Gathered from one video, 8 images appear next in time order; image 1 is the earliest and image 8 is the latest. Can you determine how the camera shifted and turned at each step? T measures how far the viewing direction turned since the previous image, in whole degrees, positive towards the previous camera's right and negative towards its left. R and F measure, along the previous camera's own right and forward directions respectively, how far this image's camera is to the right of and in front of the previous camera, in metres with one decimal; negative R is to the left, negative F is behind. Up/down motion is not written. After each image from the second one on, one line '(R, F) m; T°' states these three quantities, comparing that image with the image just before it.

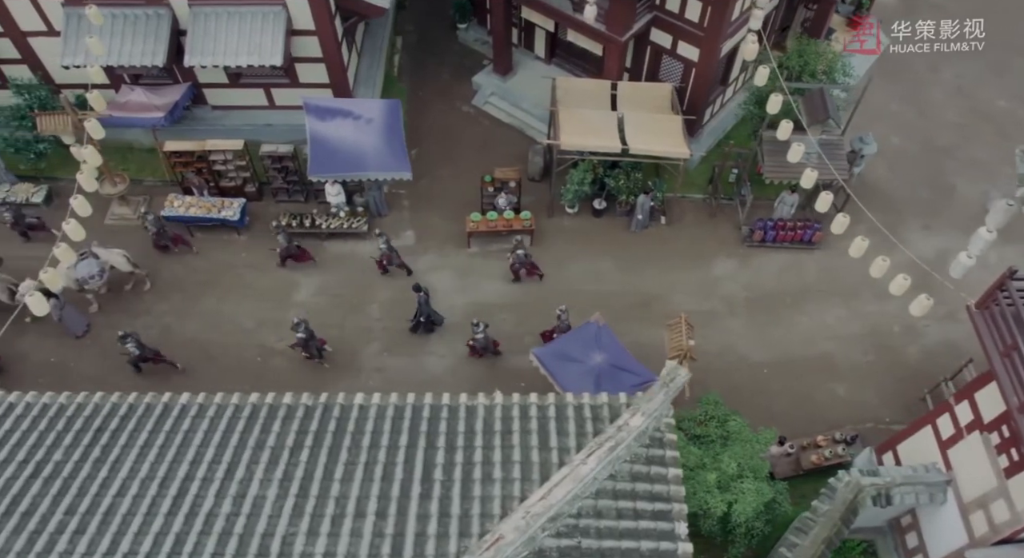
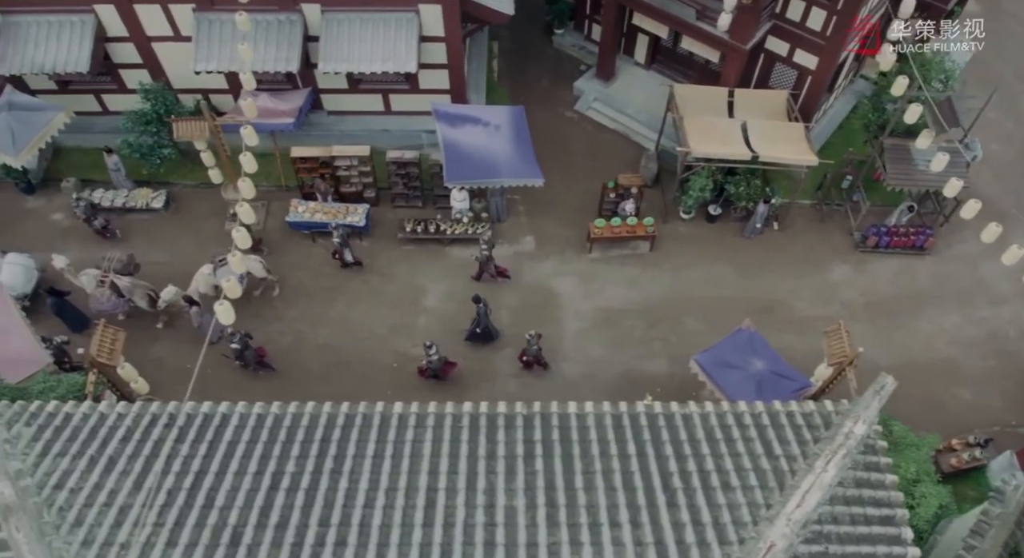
(-3.5, -0.1) m; +1°
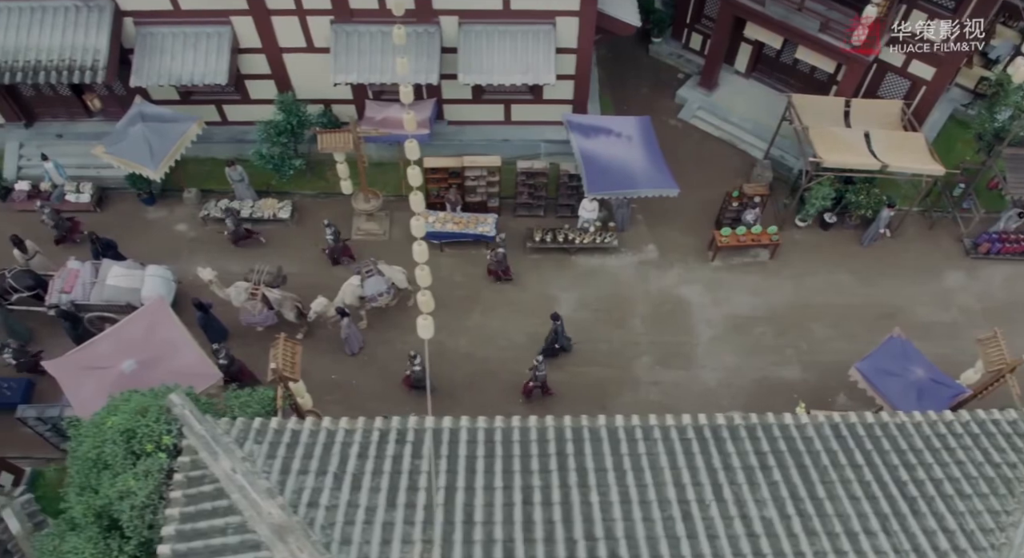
(-3.6, -0.1) m; +1°
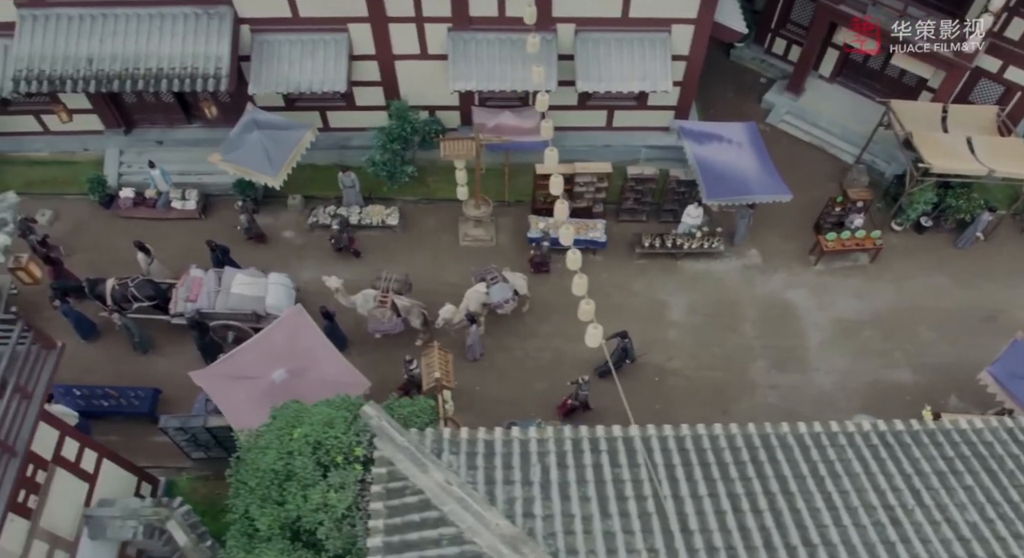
(-3.1, -0.1) m; +1°
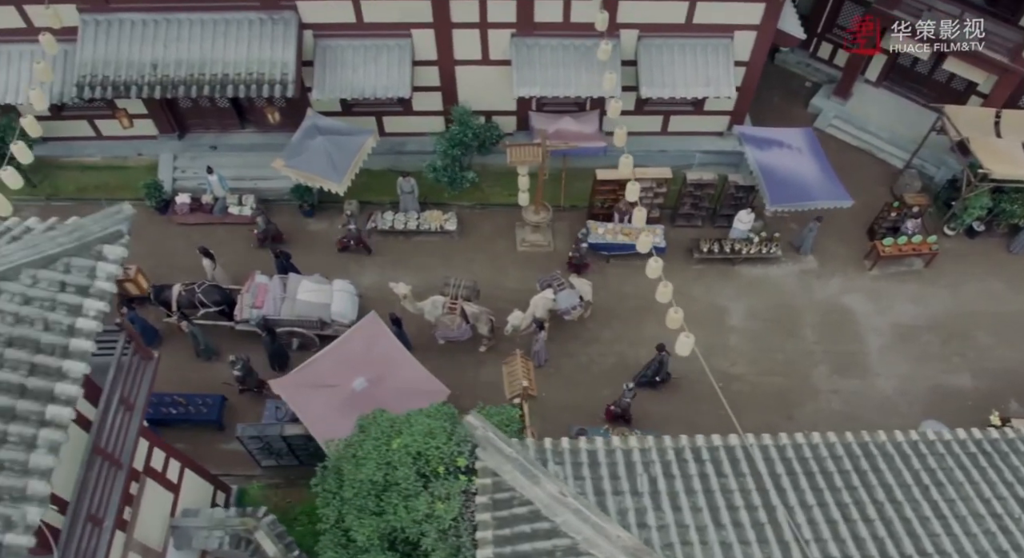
(-1.7, 0.0) m; 0°
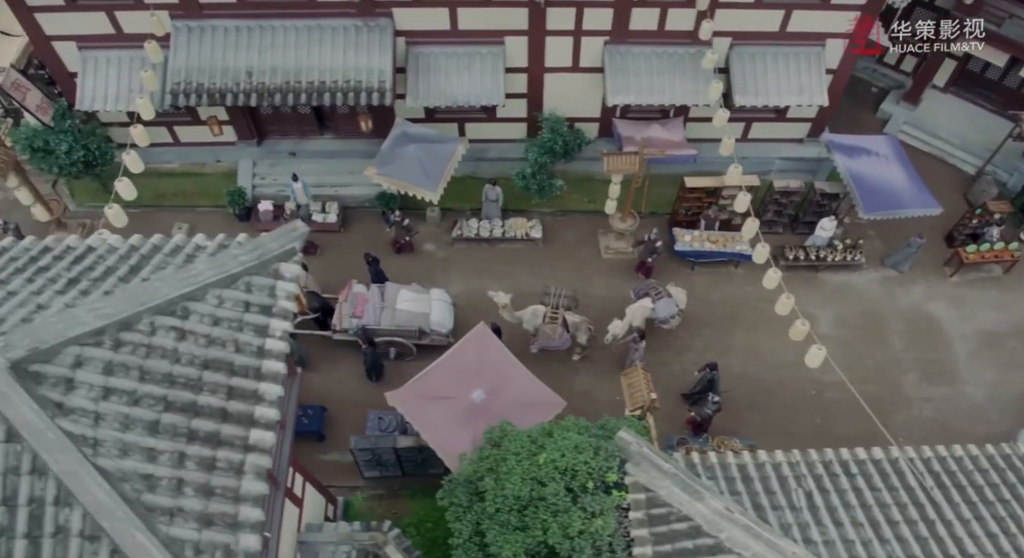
(-2.4, +0.1) m; +1°
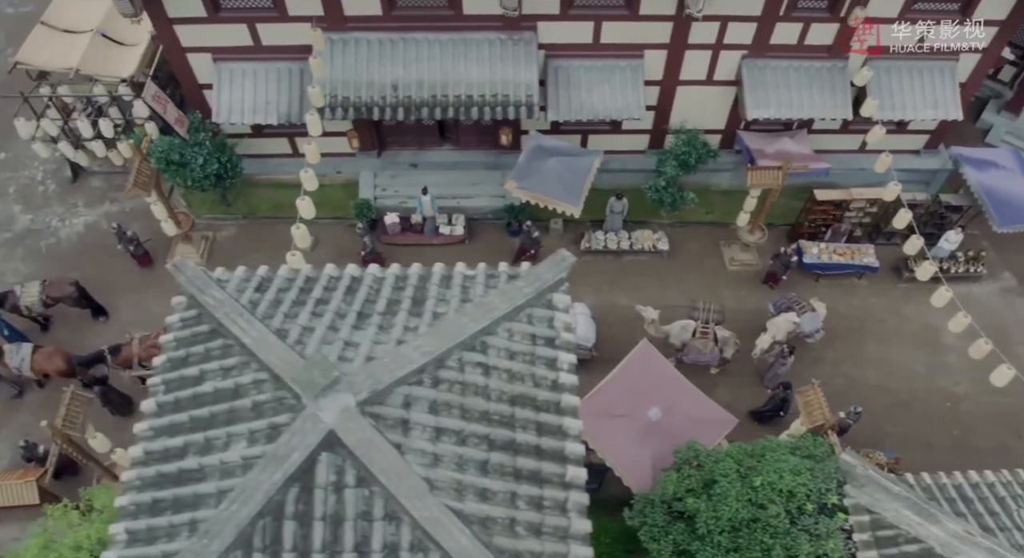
(-3.6, +0.1) m; +1°
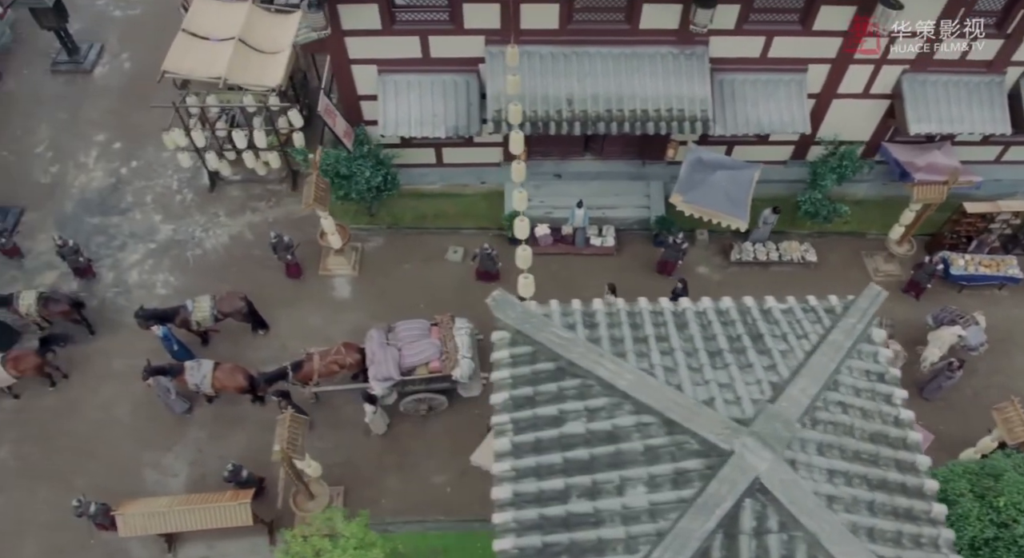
(-4.3, 0.0) m; +1°
